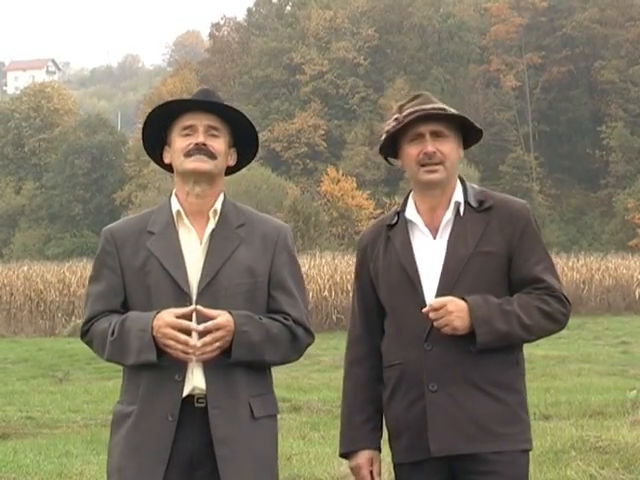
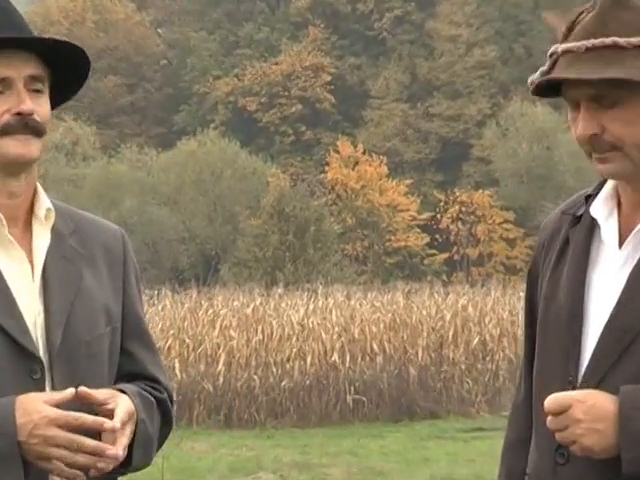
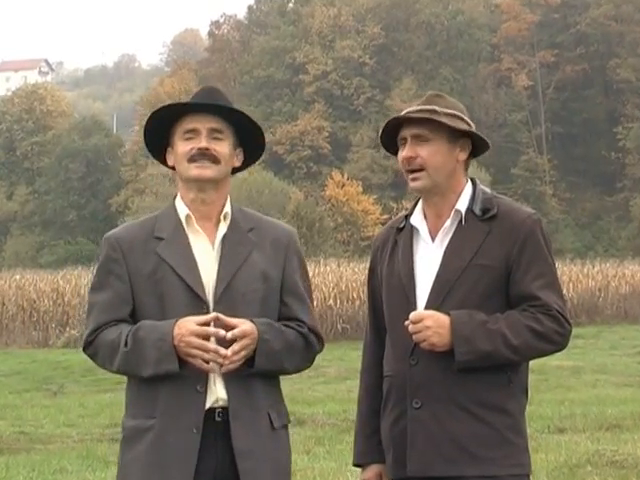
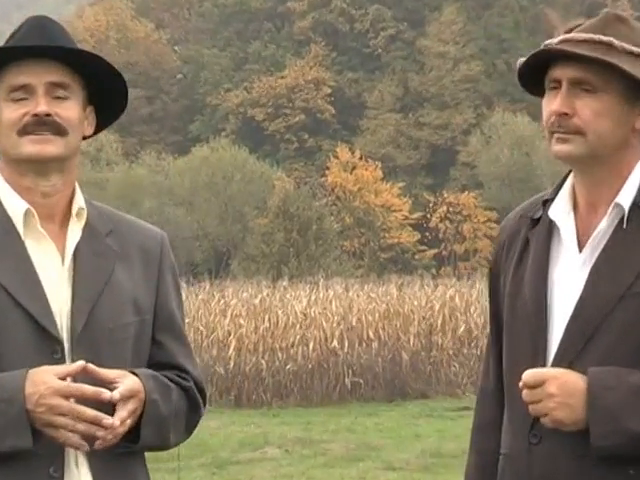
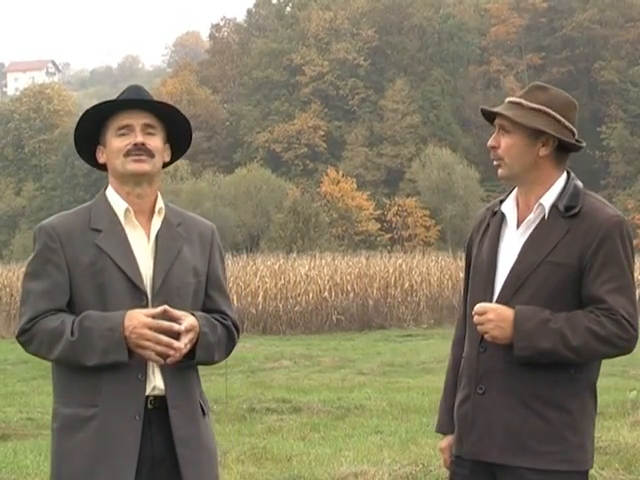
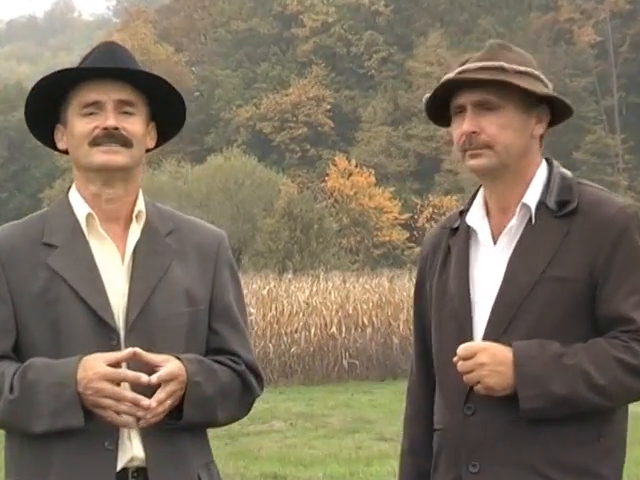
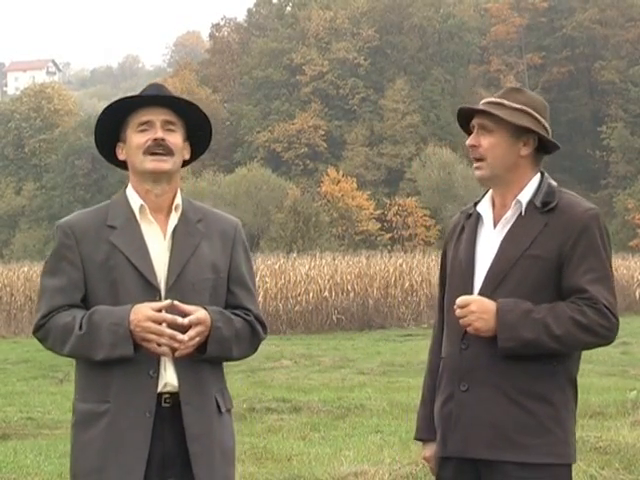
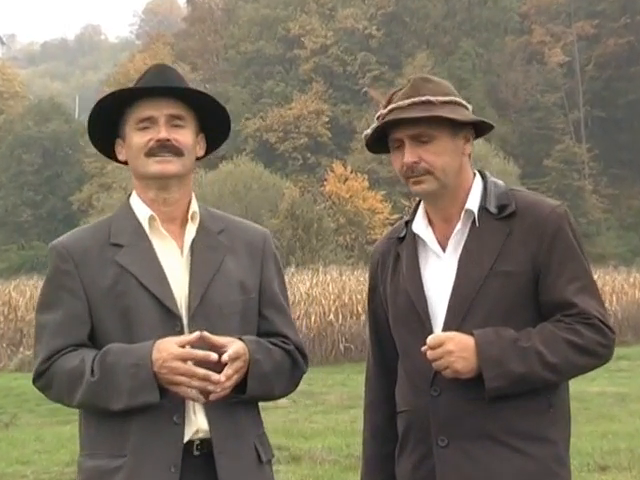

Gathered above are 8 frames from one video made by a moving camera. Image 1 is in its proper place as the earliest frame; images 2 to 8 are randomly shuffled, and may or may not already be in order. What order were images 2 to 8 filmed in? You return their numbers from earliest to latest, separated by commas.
7, 5, 3, 8, 6, 4, 2
